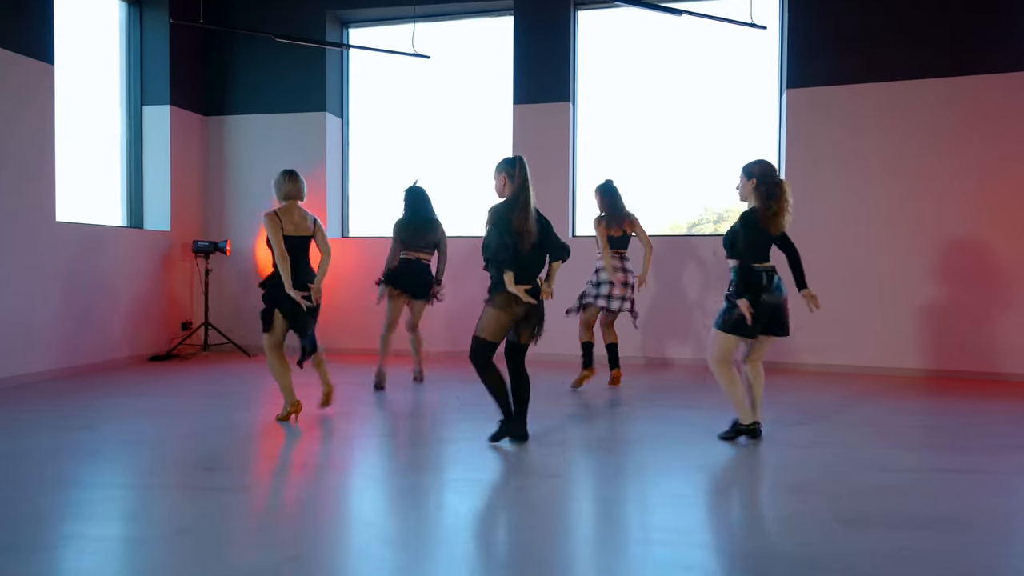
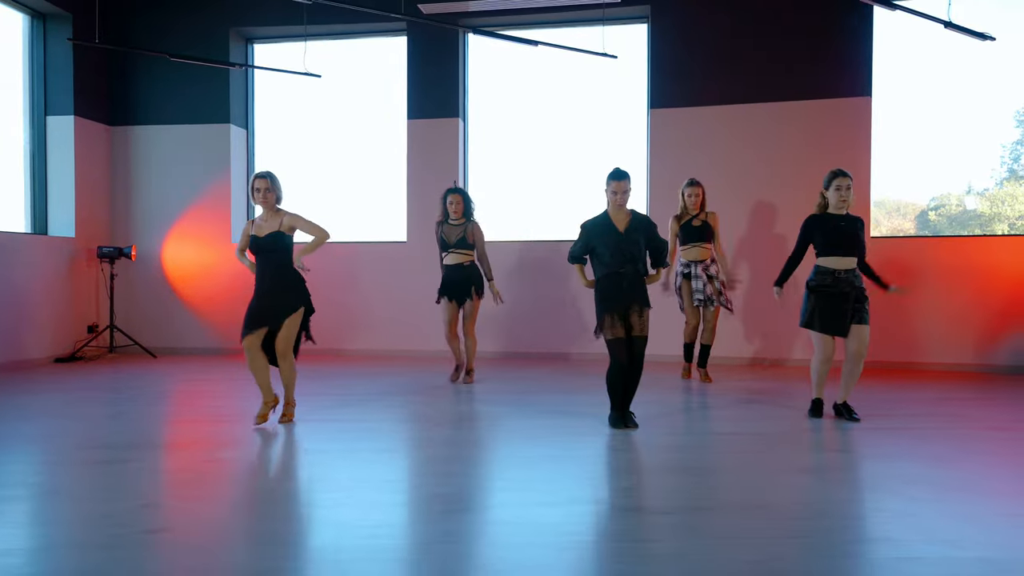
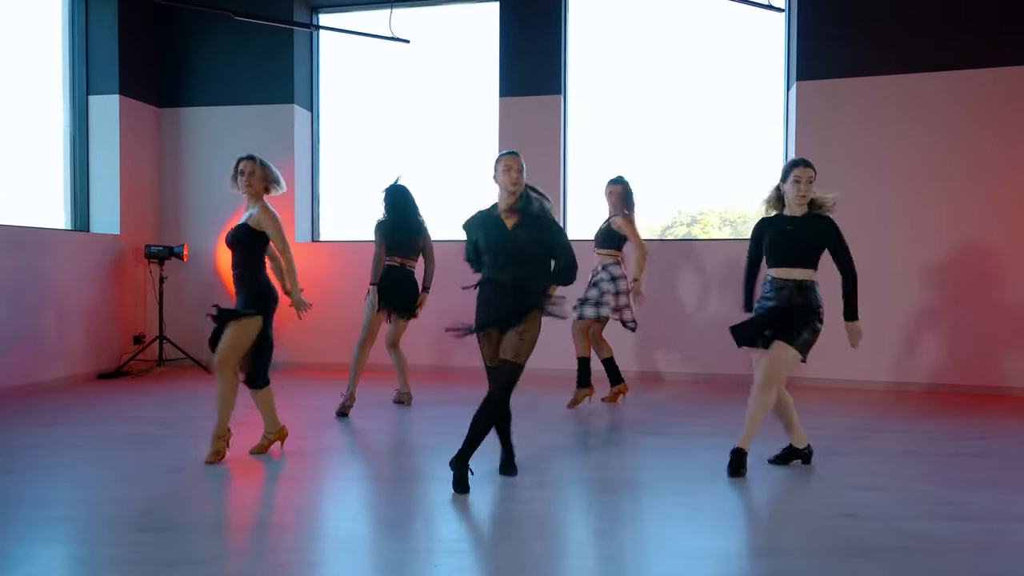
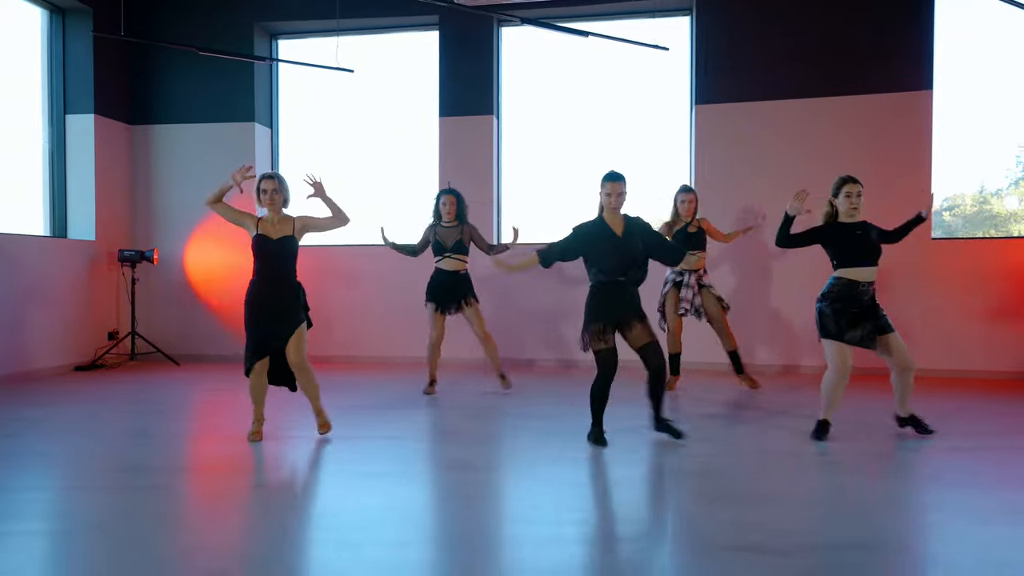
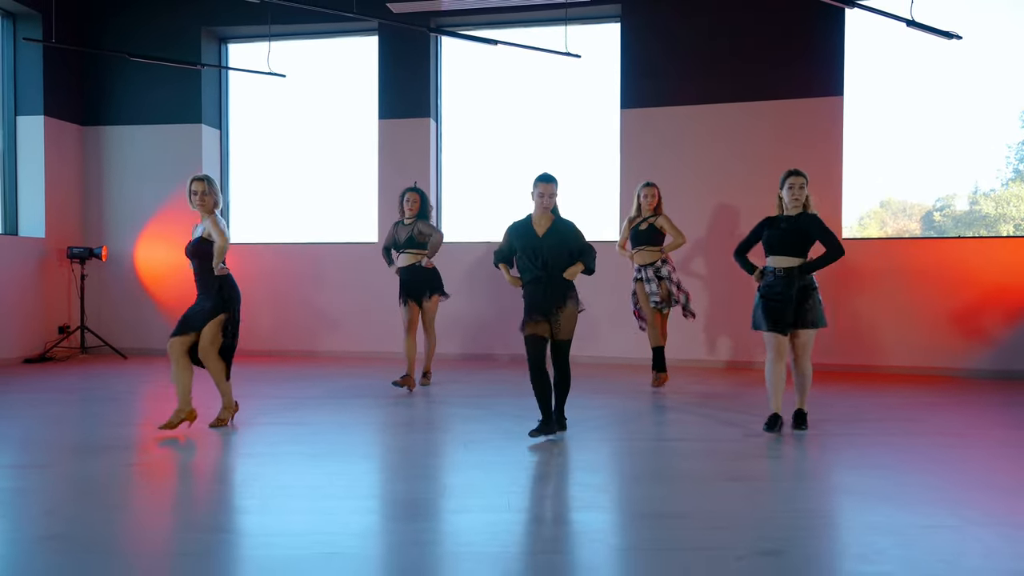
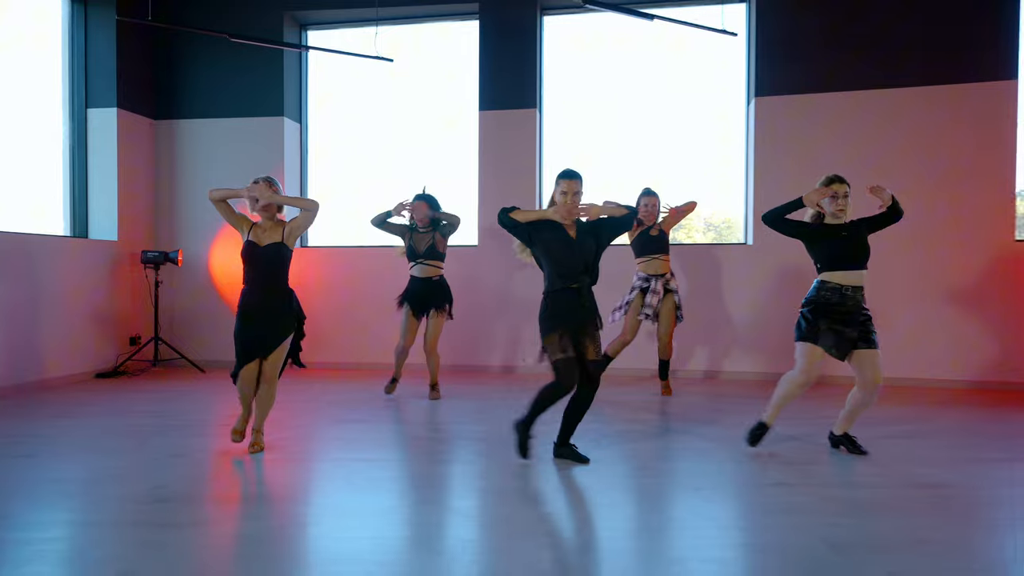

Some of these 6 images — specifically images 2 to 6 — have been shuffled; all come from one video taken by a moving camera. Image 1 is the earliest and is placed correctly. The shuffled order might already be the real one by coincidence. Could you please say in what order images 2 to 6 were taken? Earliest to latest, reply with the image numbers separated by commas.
3, 6, 4, 2, 5
